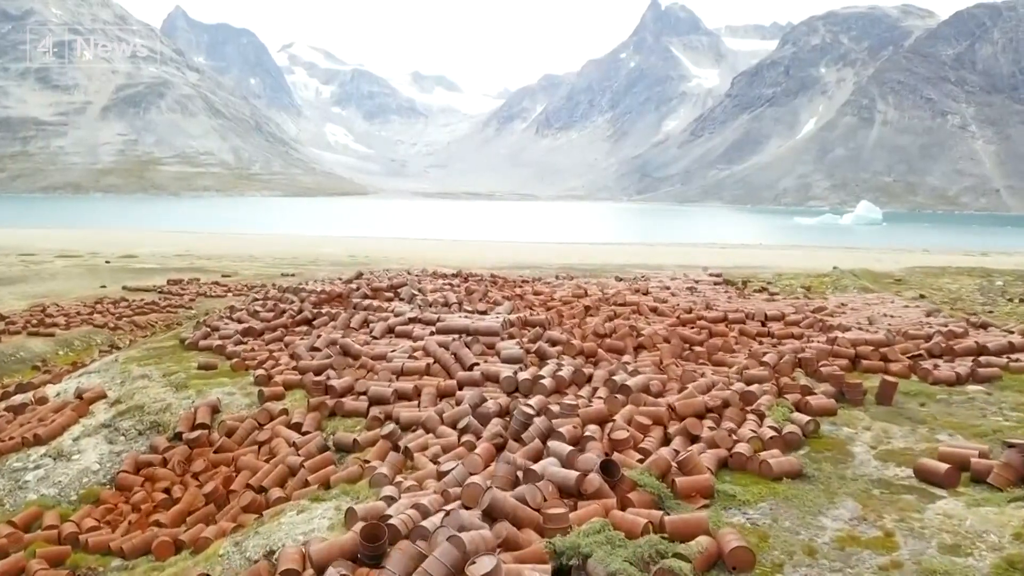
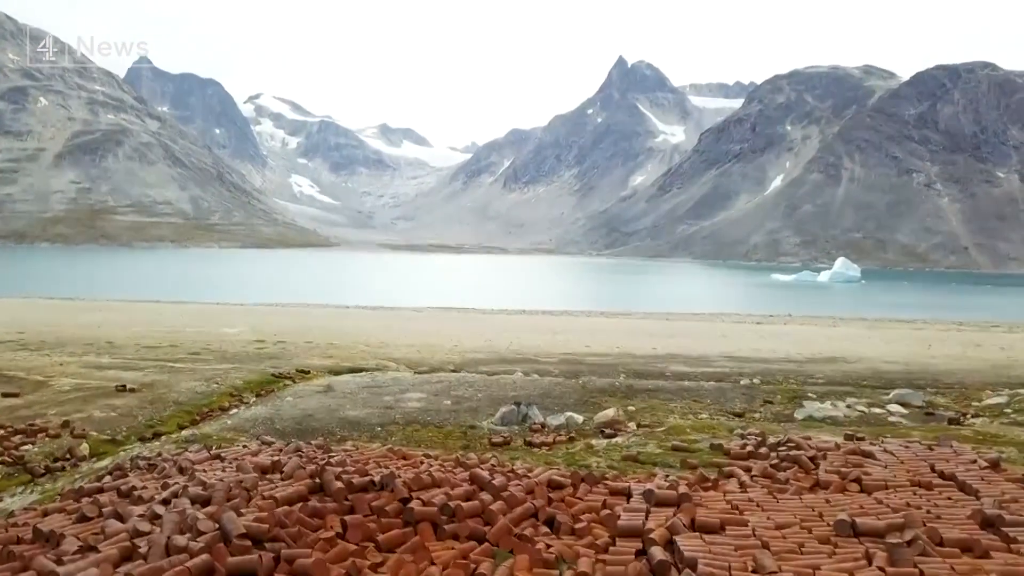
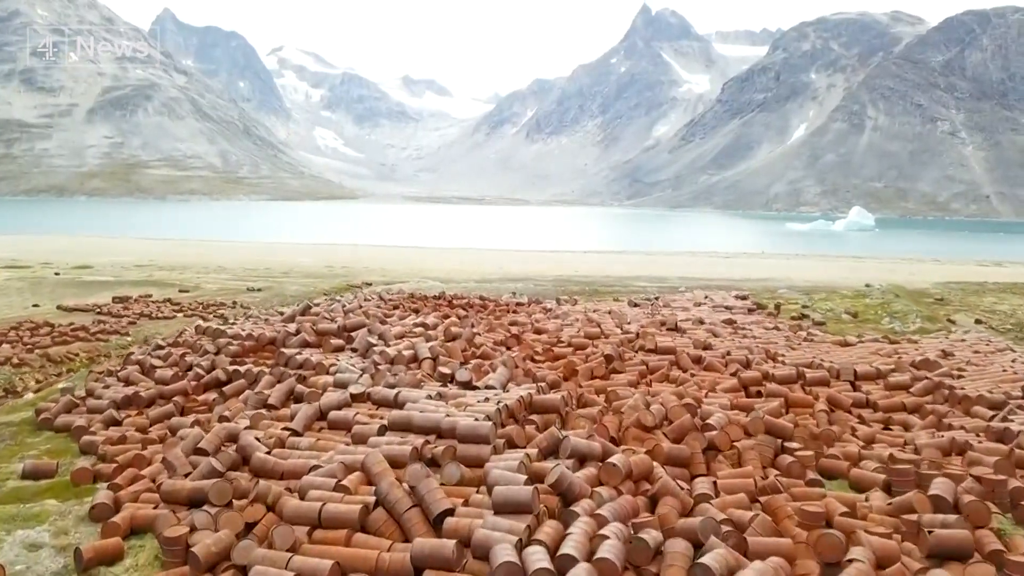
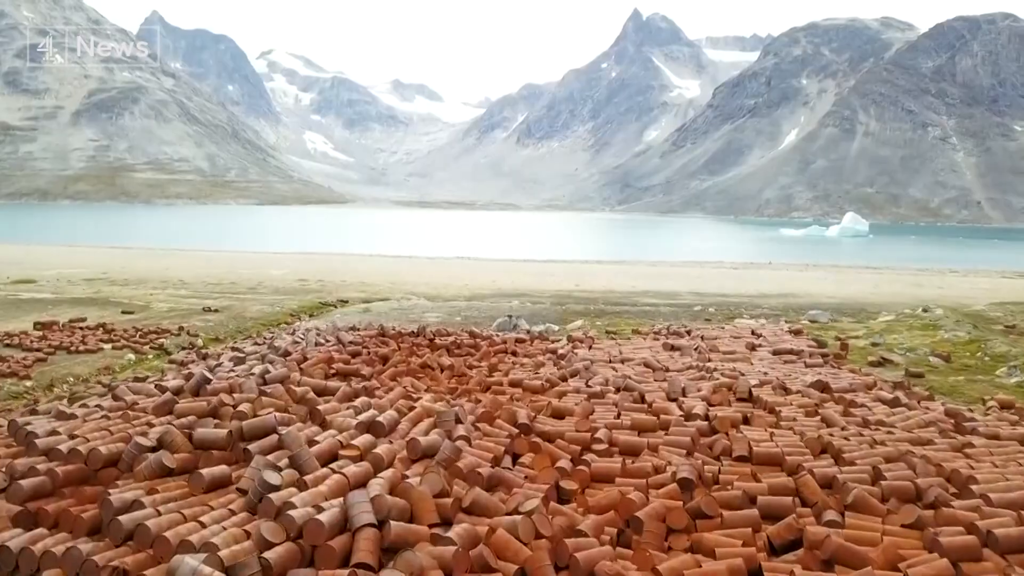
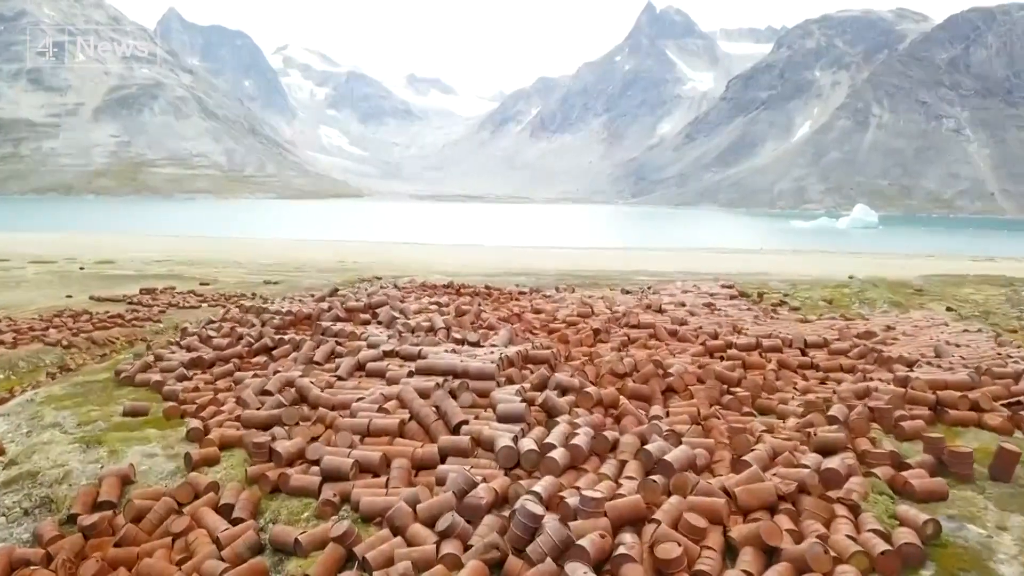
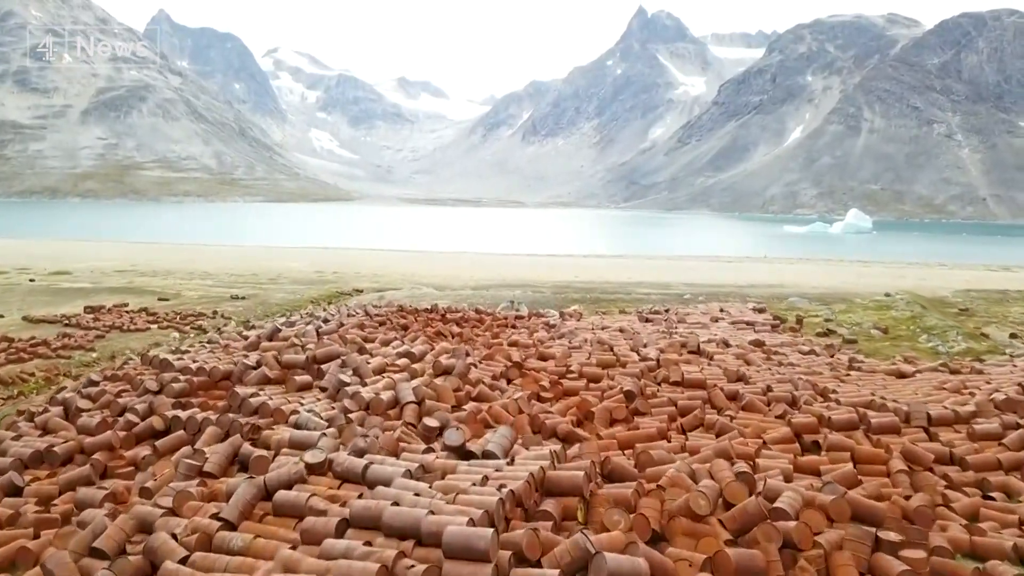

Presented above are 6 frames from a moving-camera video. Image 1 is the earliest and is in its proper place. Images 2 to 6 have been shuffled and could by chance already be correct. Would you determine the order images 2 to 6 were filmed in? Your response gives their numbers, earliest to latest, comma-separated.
5, 3, 6, 4, 2
